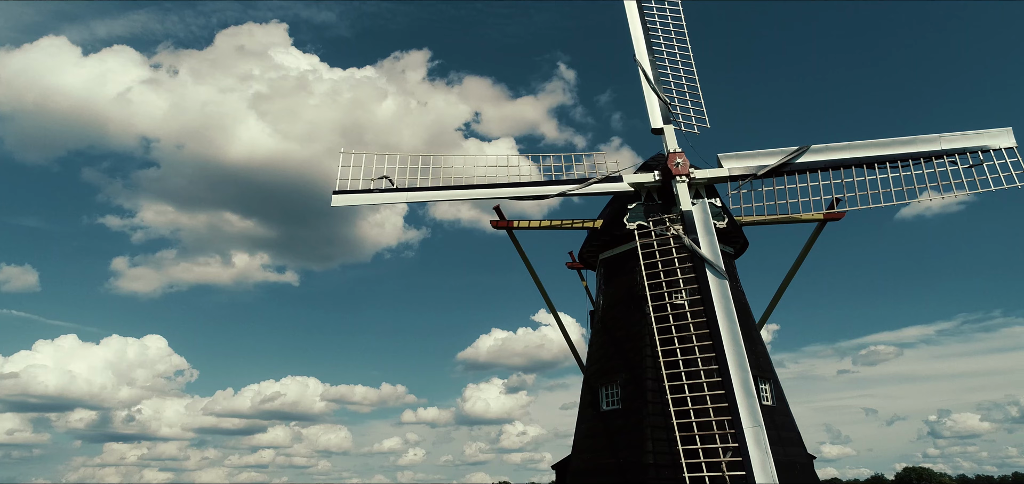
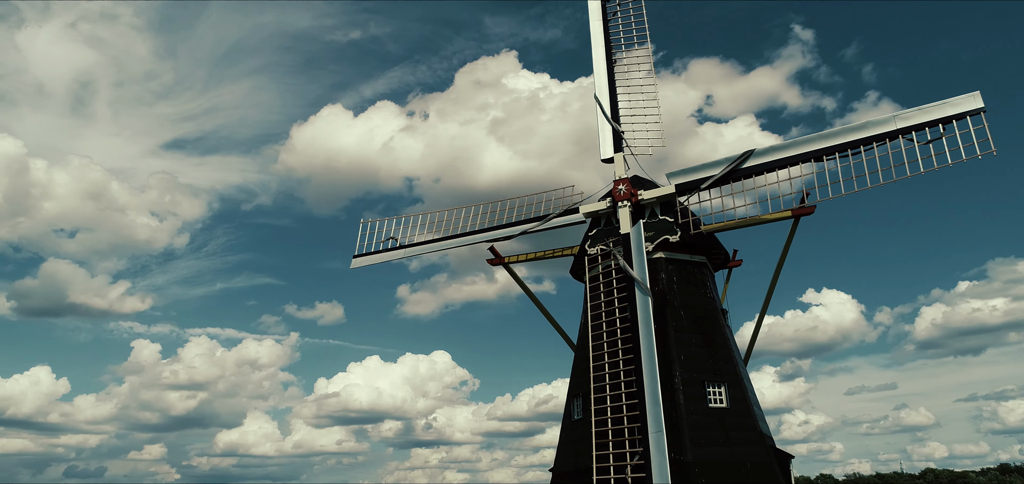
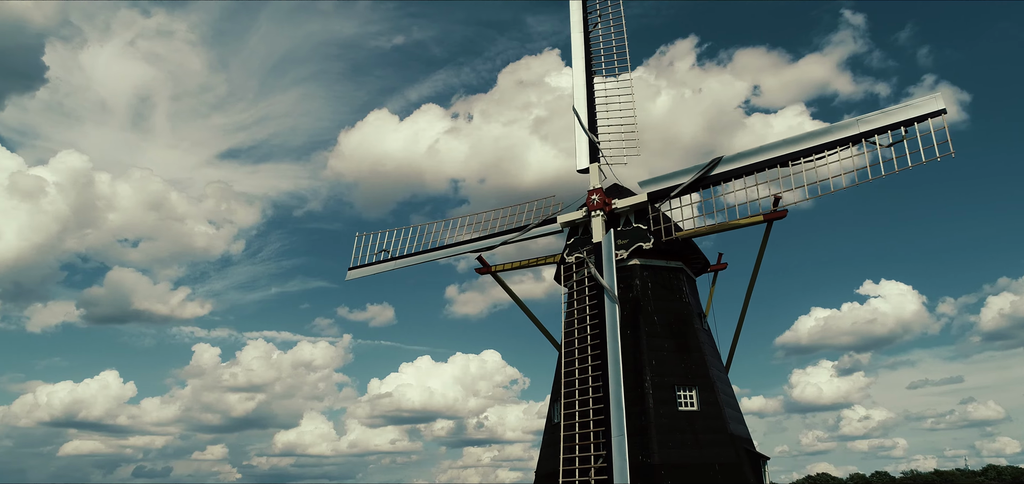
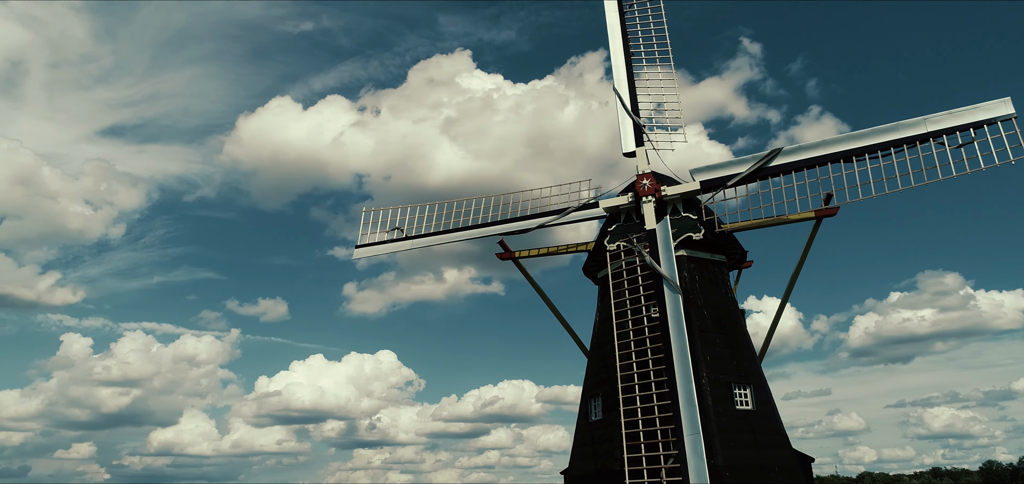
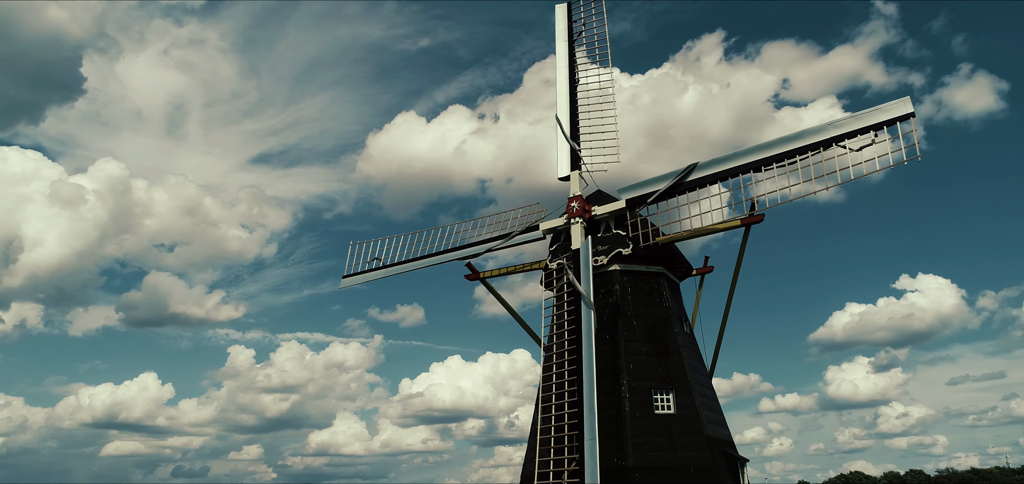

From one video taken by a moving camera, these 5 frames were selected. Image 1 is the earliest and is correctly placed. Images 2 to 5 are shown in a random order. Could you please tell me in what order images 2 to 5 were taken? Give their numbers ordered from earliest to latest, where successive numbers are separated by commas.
4, 2, 3, 5
